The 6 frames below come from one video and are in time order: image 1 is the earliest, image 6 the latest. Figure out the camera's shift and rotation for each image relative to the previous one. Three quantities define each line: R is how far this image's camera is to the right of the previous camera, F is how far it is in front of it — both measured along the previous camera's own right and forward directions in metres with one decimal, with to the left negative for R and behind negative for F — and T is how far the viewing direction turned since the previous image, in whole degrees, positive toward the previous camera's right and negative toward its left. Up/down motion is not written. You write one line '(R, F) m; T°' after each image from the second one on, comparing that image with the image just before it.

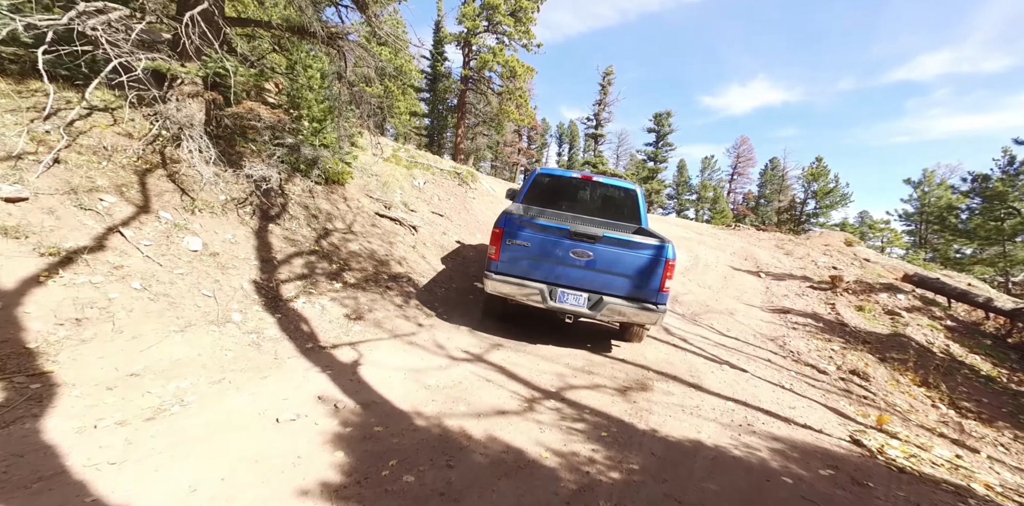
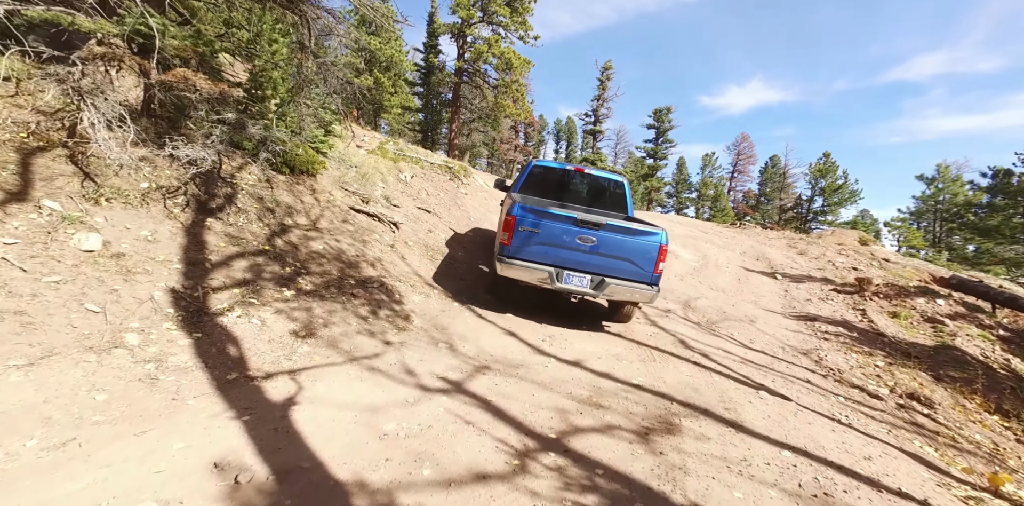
(+0.1, +1.0) m; 0°
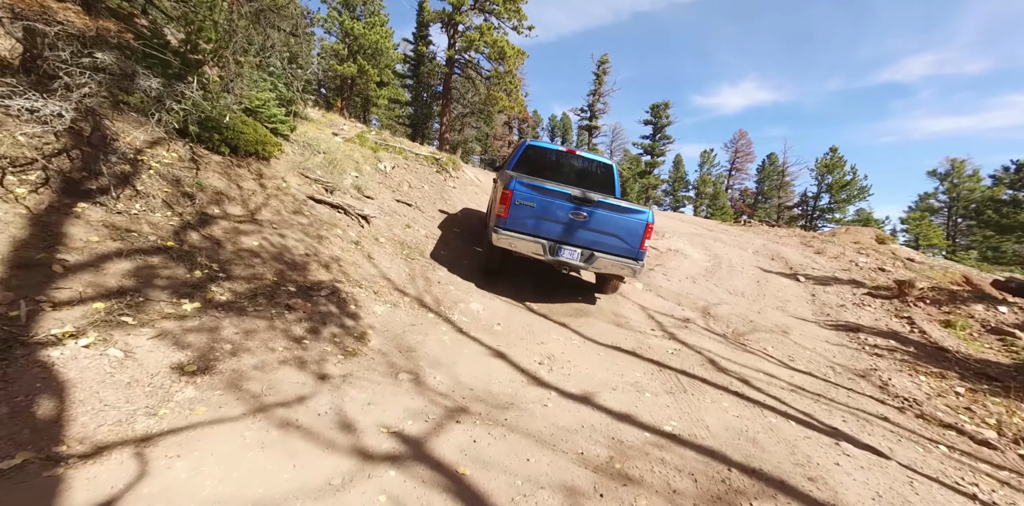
(+0.1, +1.2) m; +1°
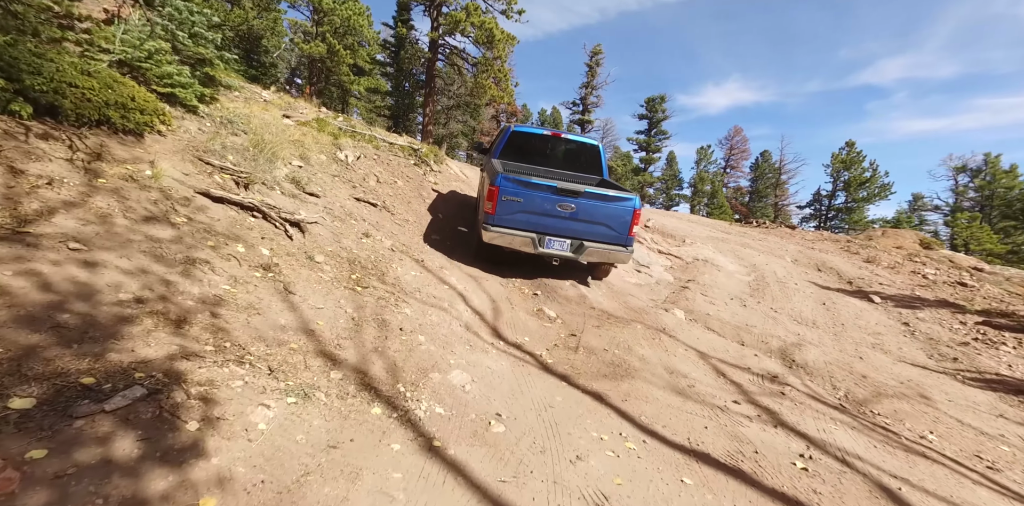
(-0.2, +2.4) m; +2°
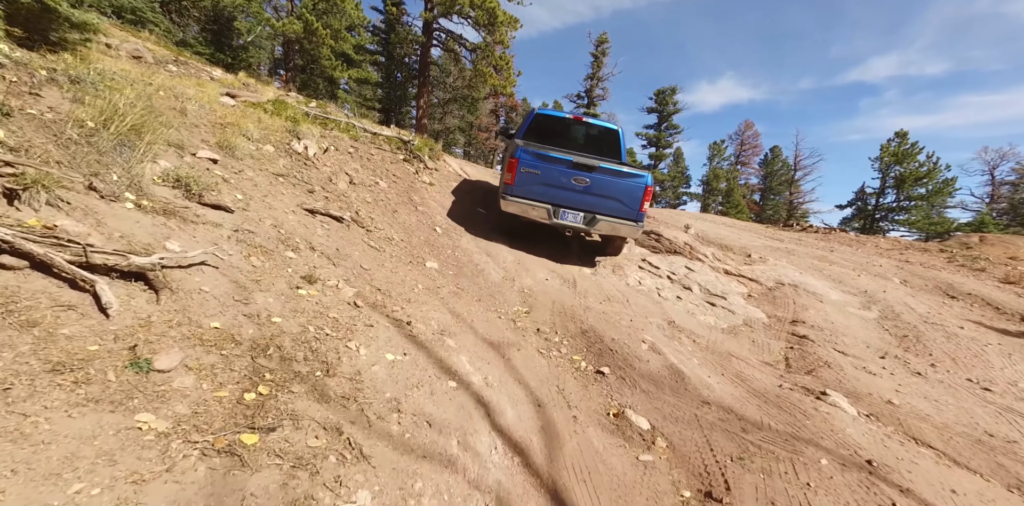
(-0.5, +2.9) m; 0°
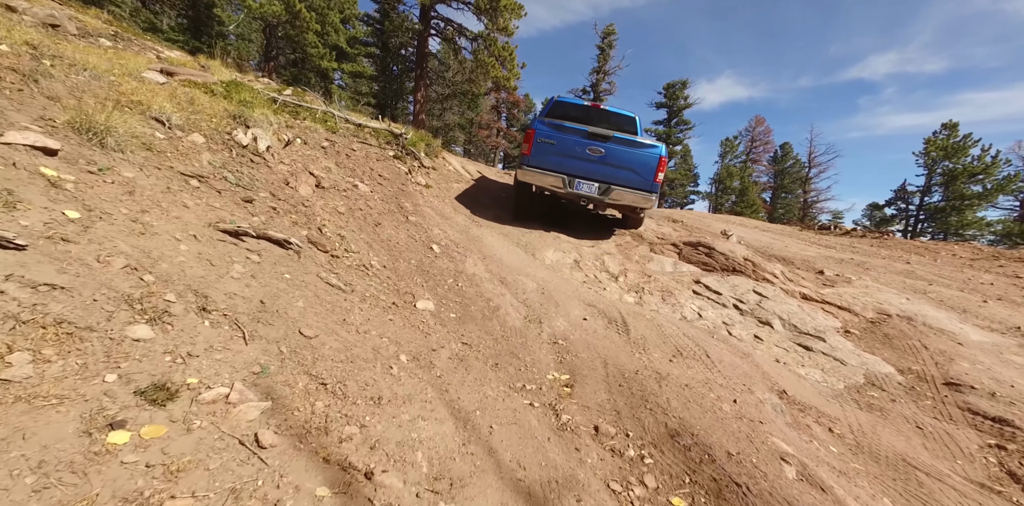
(-0.3, +2.1) m; 0°
